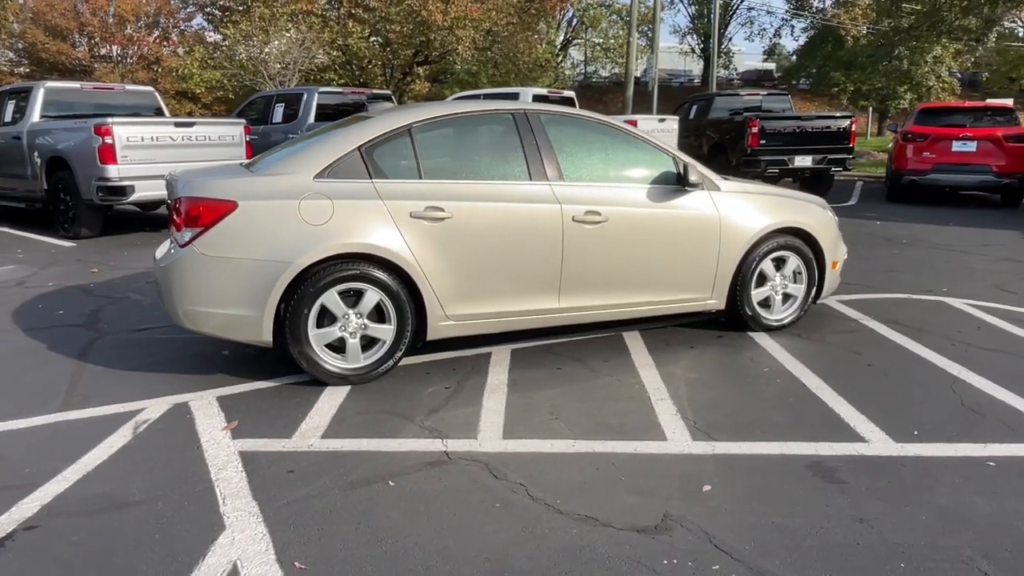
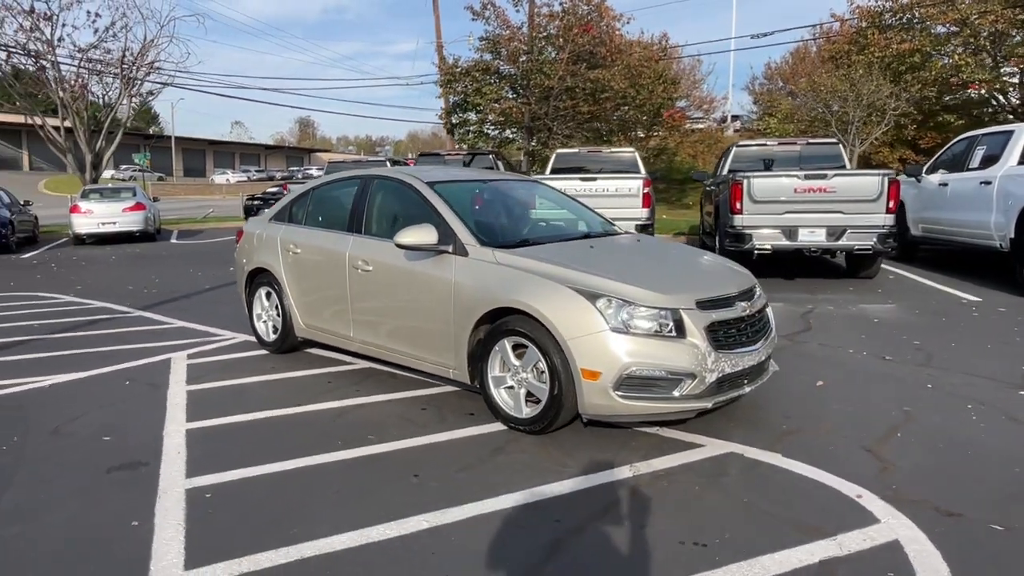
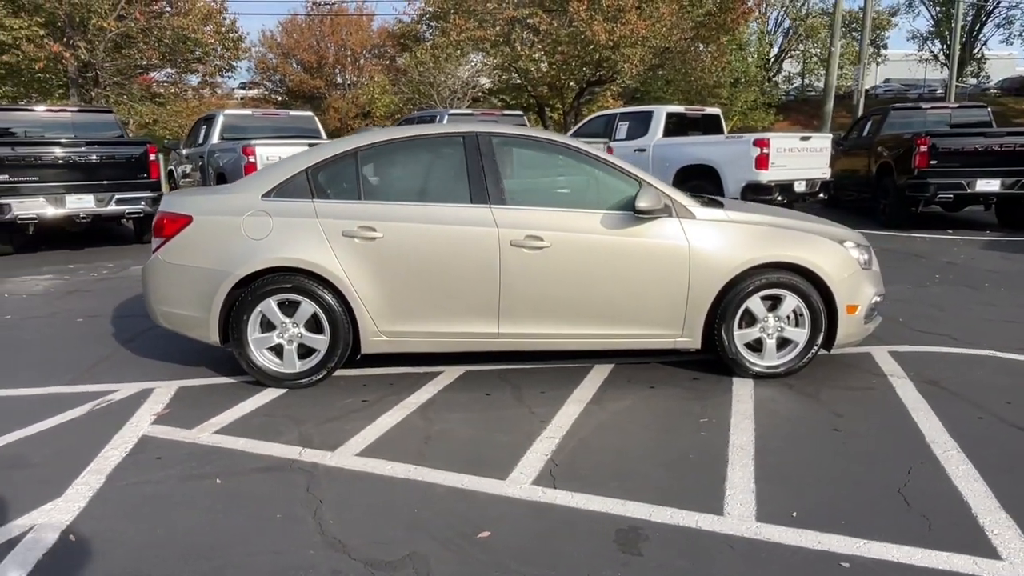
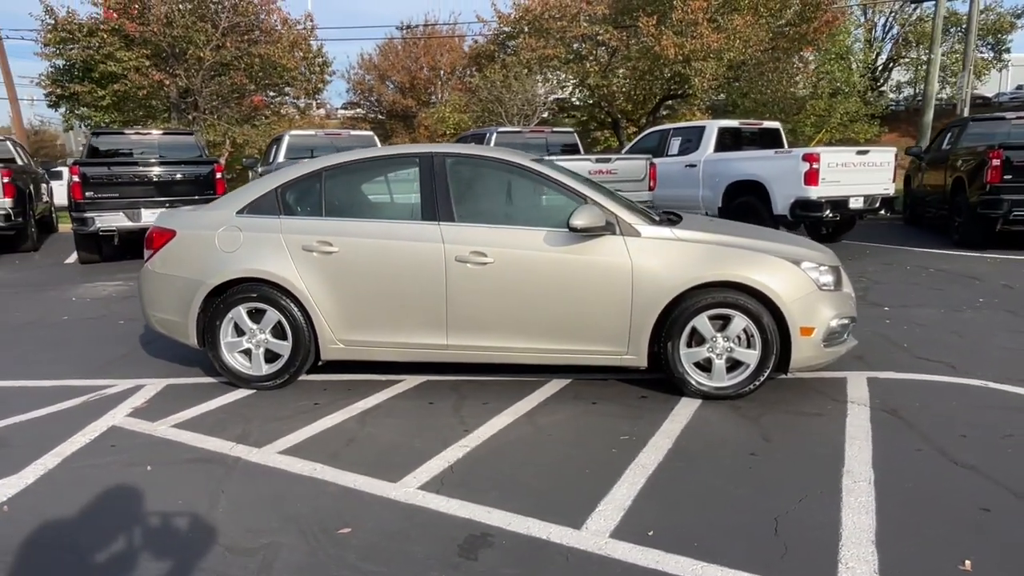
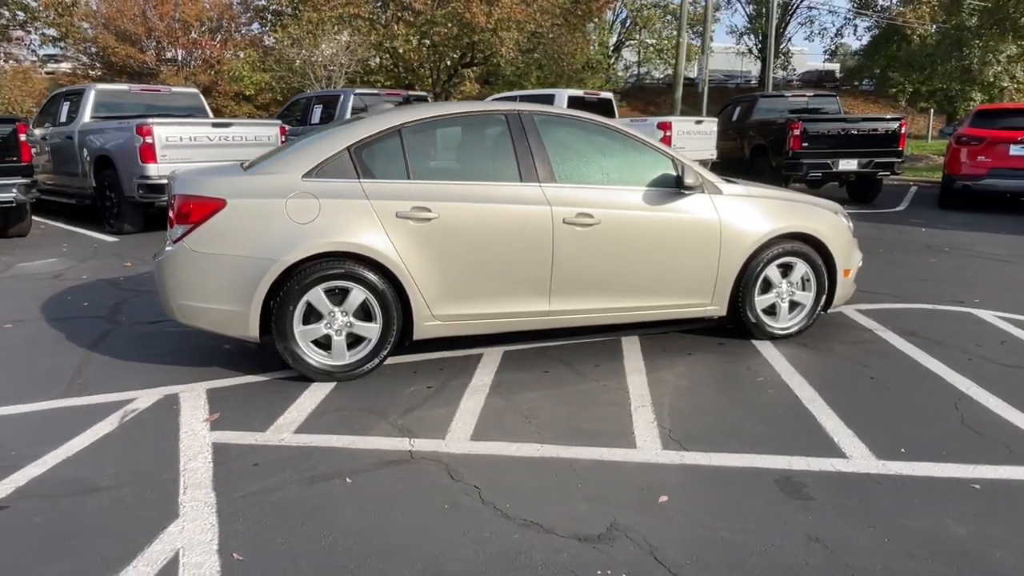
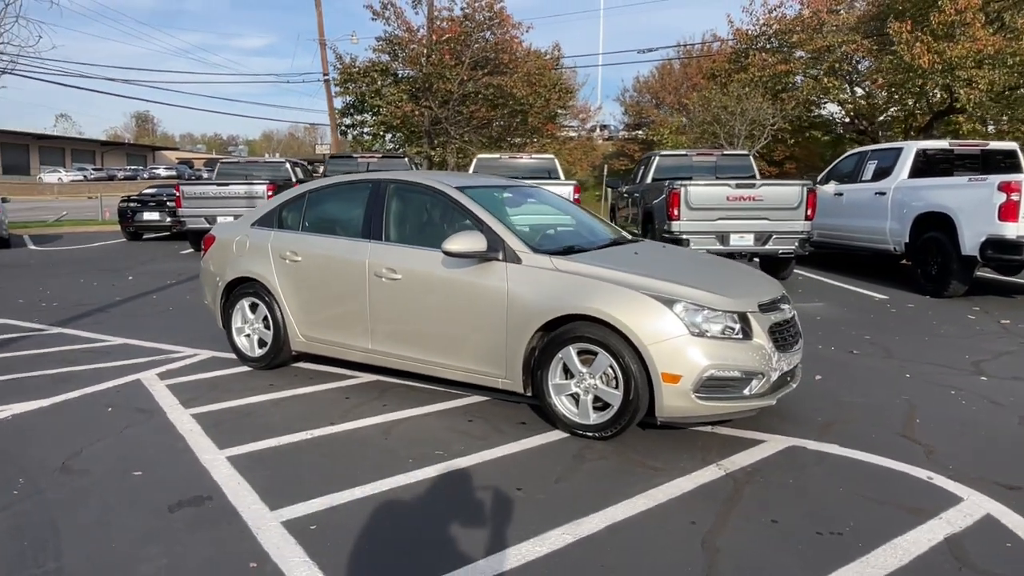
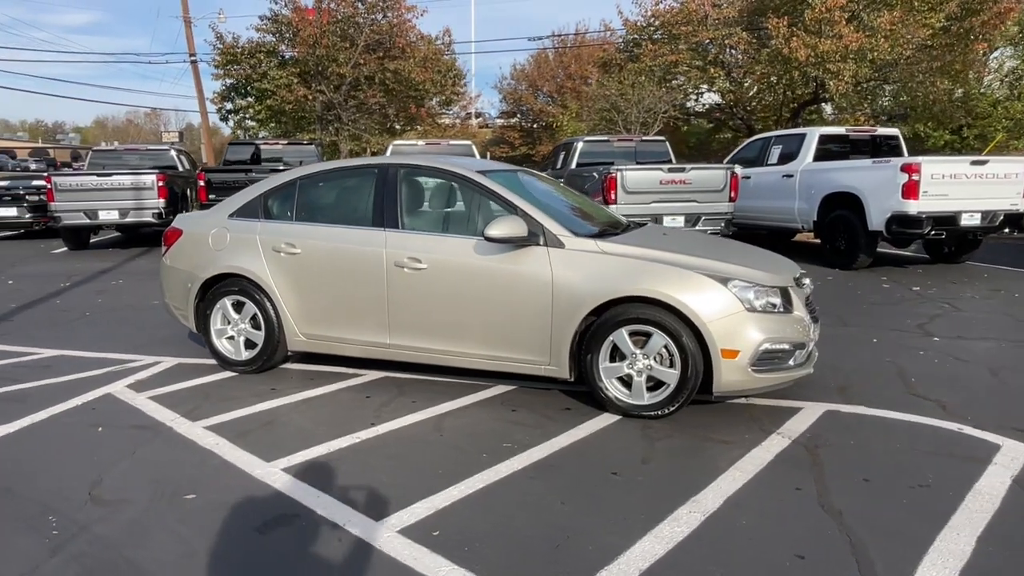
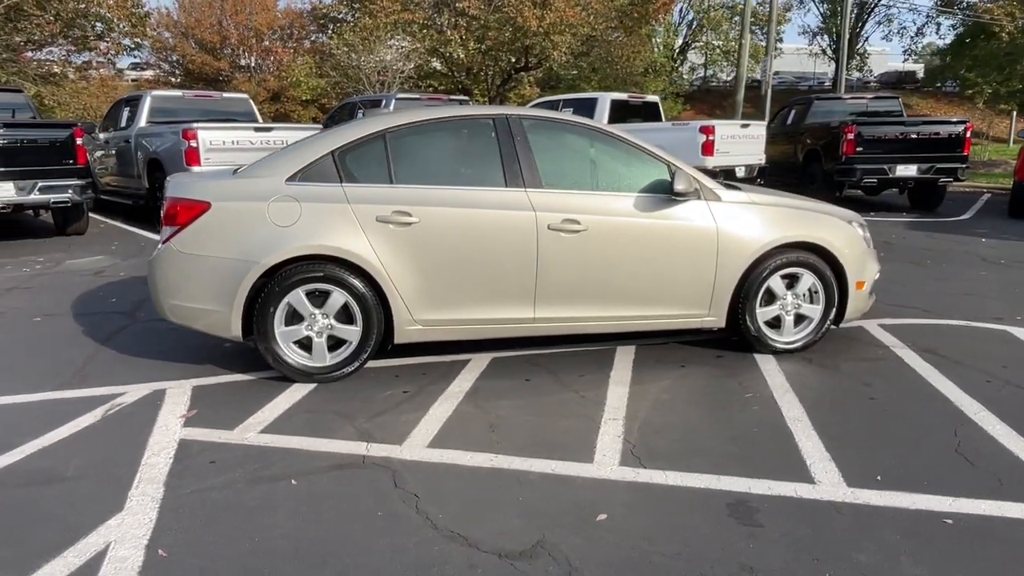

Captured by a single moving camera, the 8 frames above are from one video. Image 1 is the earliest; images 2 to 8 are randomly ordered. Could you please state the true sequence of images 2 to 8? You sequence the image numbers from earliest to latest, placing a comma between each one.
5, 8, 3, 4, 7, 6, 2
